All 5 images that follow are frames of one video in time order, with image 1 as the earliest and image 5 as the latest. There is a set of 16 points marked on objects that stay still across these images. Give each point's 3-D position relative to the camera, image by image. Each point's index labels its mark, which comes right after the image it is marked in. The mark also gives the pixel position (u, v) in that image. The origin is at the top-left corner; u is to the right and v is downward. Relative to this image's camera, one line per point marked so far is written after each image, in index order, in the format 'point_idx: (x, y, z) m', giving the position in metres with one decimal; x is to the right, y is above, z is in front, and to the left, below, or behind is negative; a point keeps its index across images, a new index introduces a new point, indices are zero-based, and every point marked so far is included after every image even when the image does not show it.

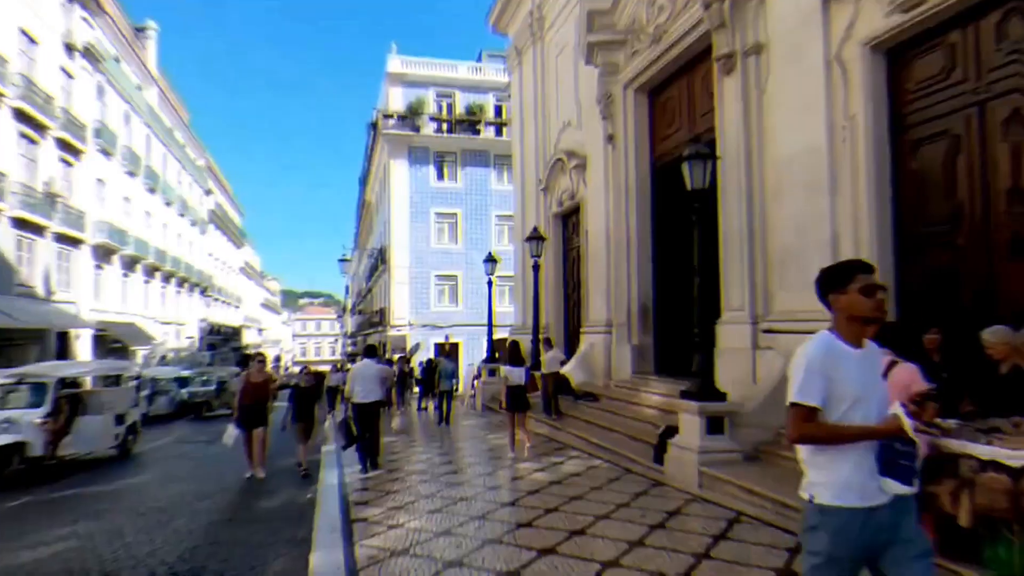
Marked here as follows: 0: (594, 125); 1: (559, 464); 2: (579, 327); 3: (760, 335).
0: (+2.2, +4.3, +14.9) m
1: (+0.7, -2.7, +8.9) m
2: (+2.0, -1.1, +16.5) m
3: (+3.9, -0.7, +8.9) m
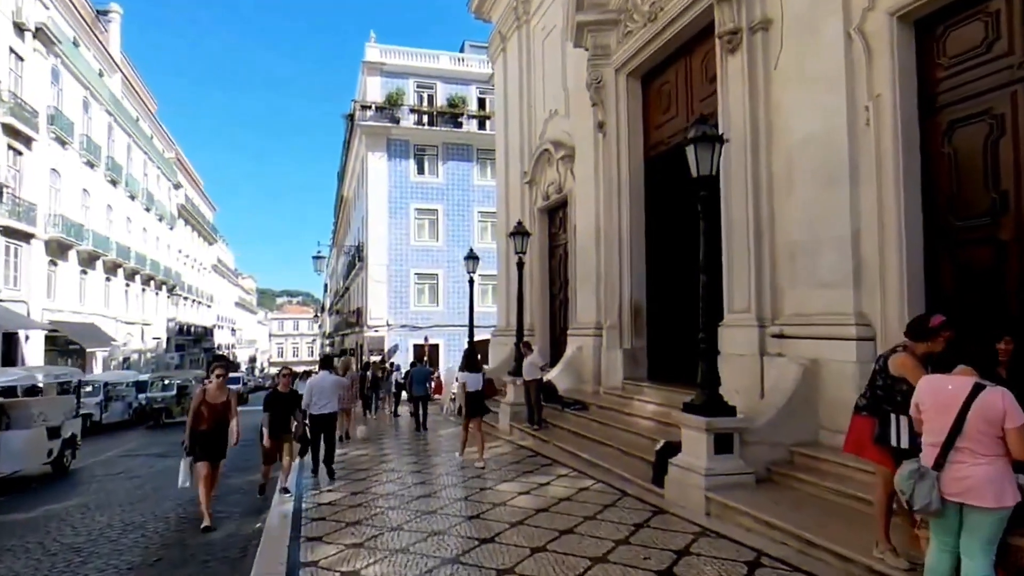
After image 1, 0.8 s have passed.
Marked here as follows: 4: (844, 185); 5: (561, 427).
0: (+1.7, +4.3, +14.0) m
1: (+0.5, -2.7, +7.9) m
2: (+1.5, -1.1, +15.5) m
3: (+3.6, -0.7, +8.1) m
4: (+4.1, +1.3, +7.1) m
5: (+0.9, -2.7, +11.2) m
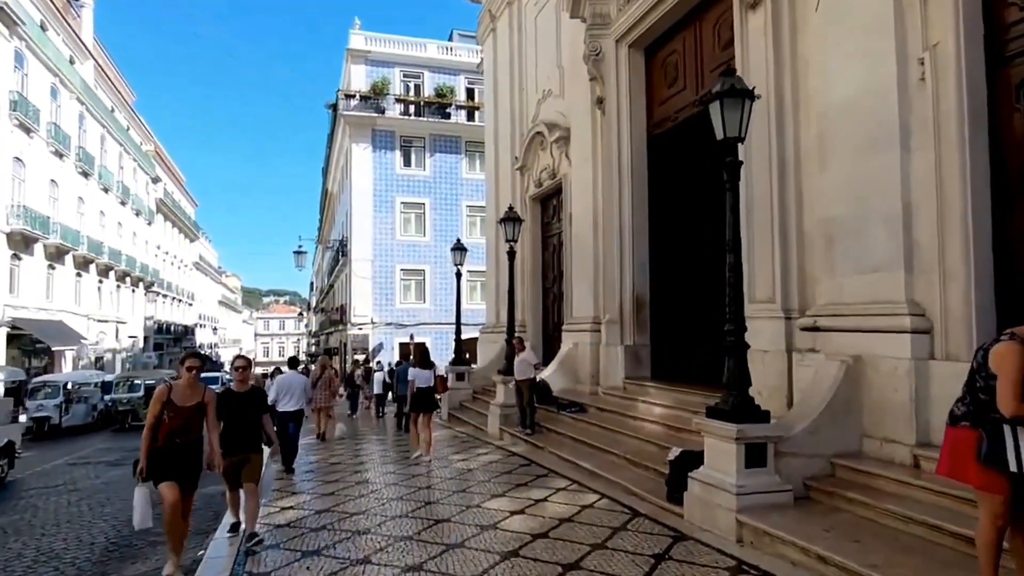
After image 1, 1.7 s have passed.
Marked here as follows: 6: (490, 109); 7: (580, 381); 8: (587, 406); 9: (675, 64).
0: (+1.5, +4.5, +12.9) m
1: (+0.4, -2.6, +6.8) m
2: (+1.2, -0.9, +14.4) m
3: (+3.5, -0.6, +7.0) m
4: (+4.0, +1.5, +6.1) m
5: (+0.8, -2.5, +10.1) m
6: (-0.7, +5.8, +18.4) m
7: (+1.4, -1.9, +12.0) m
8: (+1.4, -2.2, +10.7) m
9: (+3.0, +4.1, +10.5) m
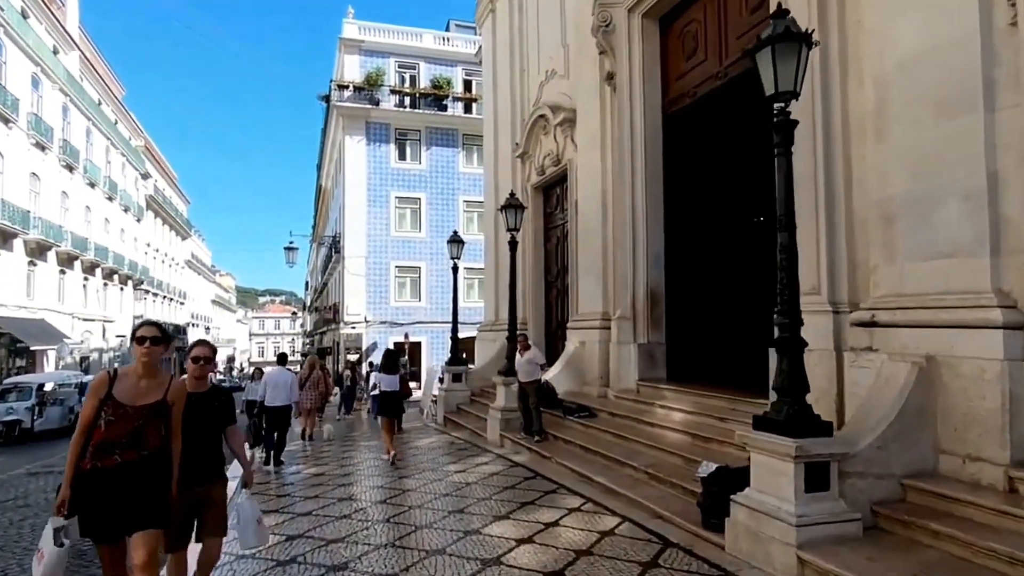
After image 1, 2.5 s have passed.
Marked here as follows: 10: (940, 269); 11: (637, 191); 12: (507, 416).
0: (+1.5, +4.6, +11.9) m
1: (+0.4, -2.4, +5.8) m
2: (+1.2, -0.8, +13.4) m
3: (+3.6, -0.4, +6.1) m
4: (+4.1, +1.6, +5.1) m
5: (+0.8, -2.4, +9.1) m
6: (-0.7, +6.0, +17.4) m
7: (+1.5, -1.8, +11.0) m
8: (+1.4, -2.1, +9.7) m
9: (+3.0, +4.3, +9.5) m
10: (+4.0, +0.2, +5.3) m
11: (+2.3, +1.7, +10.3) m
12: (-0.1, -2.4, +10.7) m
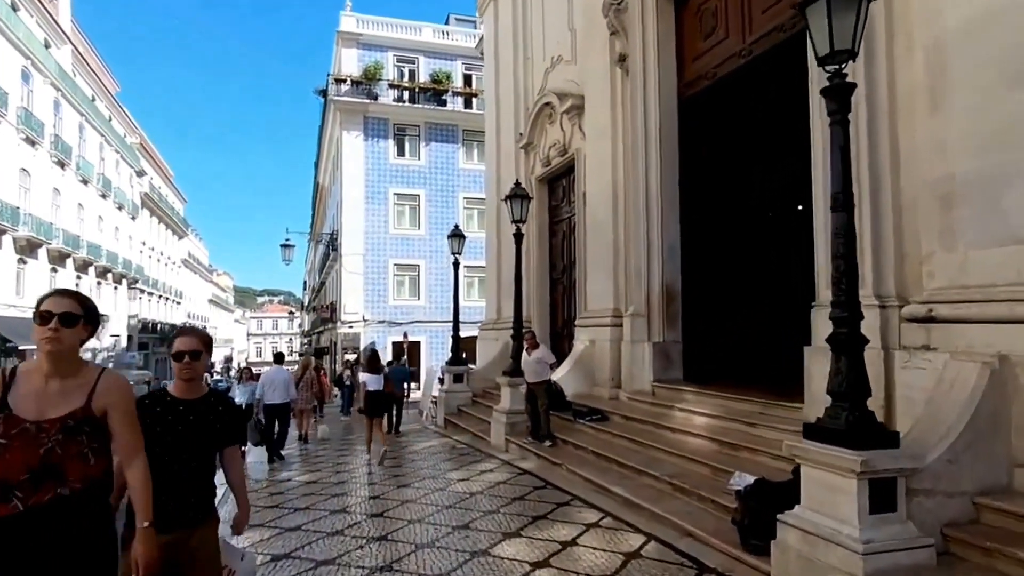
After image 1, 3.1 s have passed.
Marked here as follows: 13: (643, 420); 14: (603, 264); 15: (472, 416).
0: (+1.6, +4.7, +11.3) m
1: (+0.5, -2.3, +5.2) m
2: (+1.3, -0.7, +12.8) m
3: (+3.7, -0.3, +5.4) m
4: (+4.2, +1.7, +4.5) m
5: (+0.9, -2.3, +8.5) m
6: (-0.6, +6.0, +16.8) m
7: (+1.6, -1.7, +10.3) m
8: (+1.5, -2.0, +9.0) m
9: (+3.1, +4.3, +8.9) m
10: (+4.1, +0.3, +4.7) m
11: (+2.4, +1.8, +9.6) m
12: (0.0, -2.3, +10.1) m
13: (+1.9, -1.9, +8.2) m
14: (+1.7, +0.5, +10.8) m
15: (-0.9, -2.9, +13.1) m
